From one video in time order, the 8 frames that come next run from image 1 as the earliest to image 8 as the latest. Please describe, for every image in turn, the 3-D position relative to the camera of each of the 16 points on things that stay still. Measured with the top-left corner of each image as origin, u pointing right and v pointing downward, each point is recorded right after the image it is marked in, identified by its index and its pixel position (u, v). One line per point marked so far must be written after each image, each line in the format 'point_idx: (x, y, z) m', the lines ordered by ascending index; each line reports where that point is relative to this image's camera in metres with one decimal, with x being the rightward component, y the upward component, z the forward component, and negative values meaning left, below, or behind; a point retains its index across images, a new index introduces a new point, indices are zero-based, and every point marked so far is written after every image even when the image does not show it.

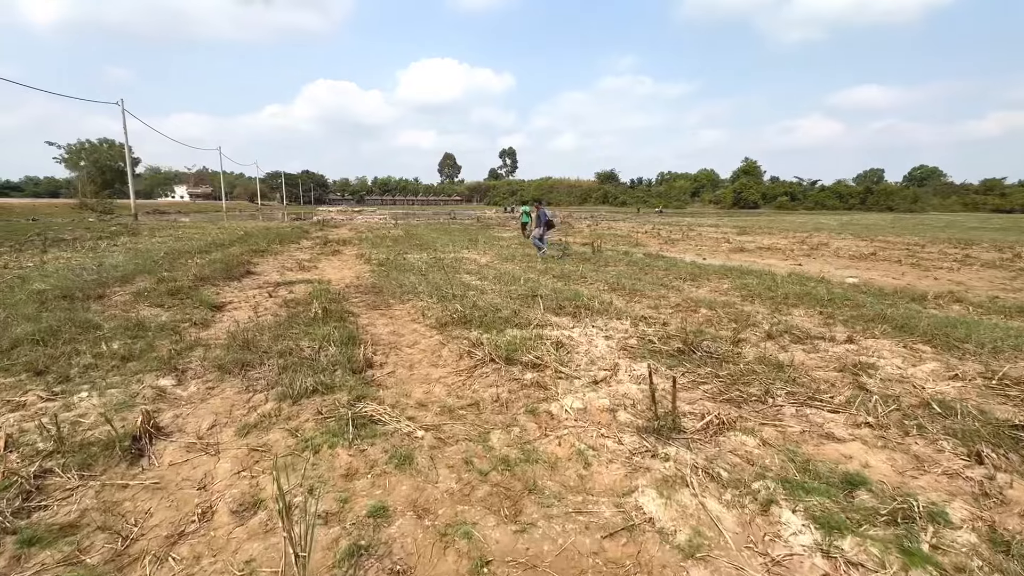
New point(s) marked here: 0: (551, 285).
0: (+0.7, 0.0, +8.8) m
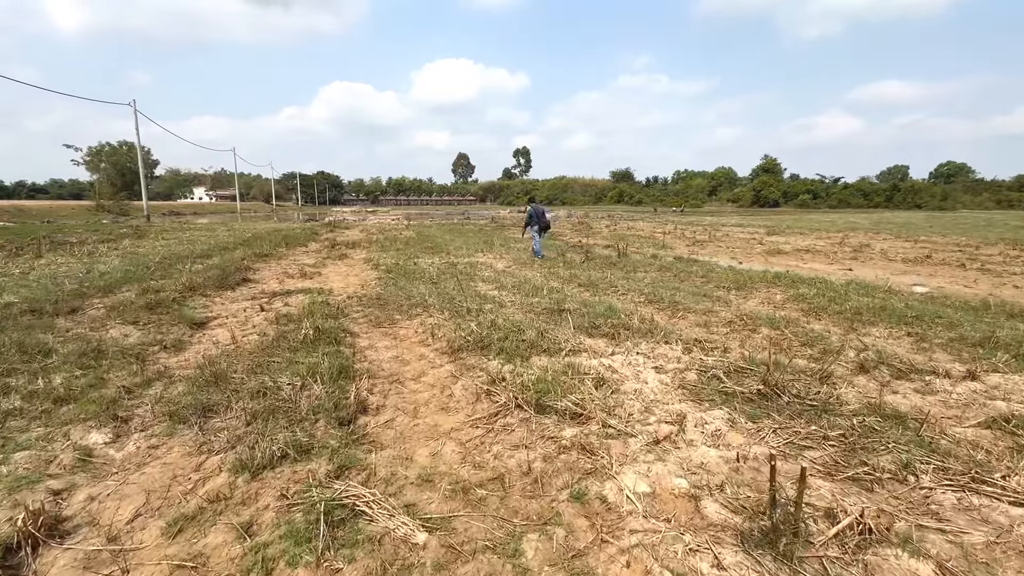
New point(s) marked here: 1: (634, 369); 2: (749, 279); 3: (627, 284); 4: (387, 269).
0: (+1.1, -0.2, +7.7) m
1: (+1.2, -0.8, +4.6) m
2: (+4.8, +0.2, +9.7) m
3: (+2.2, +0.1, +9.0) m
4: (-2.9, +0.4, +11.0) m
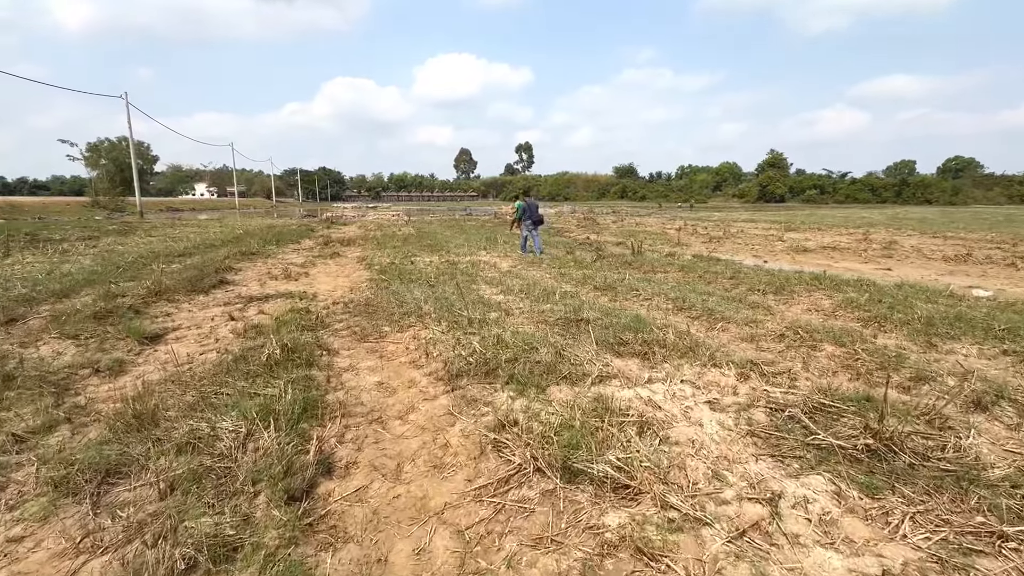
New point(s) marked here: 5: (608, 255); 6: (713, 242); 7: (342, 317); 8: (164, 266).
0: (+1.2, -0.2, +6.7) m
1: (+1.3, -0.9, +3.5) m
2: (+5.0, +0.1, +8.6) m
3: (+2.3, 0.0, +8.0) m
4: (-2.8, +0.4, +10.0) m
5: (+2.6, +0.9, +12.6) m
6: (+7.0, +1.6, +16.6) m
7: (-2.2, -0.4, +6.2) m
8: (-7.4, +0.4, +10.1) m
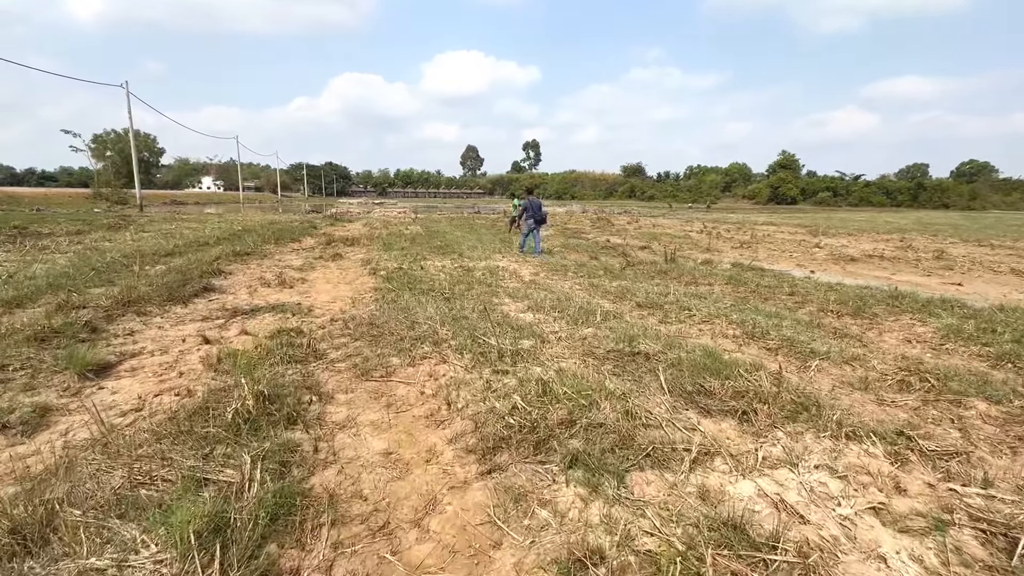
0: (+1.6, -0.5, +5.5) m
1: (+1.6, -1.1, +2.4) m
2: (+5.4, -0.2, +7.4) m
3: (+2.7, -0.2, +6.8) m
4: (-2.3, +0.2, +8.9) m
5: (+3.0, +0.6, +11.4) m
6: (+7.5, +1.3, +15.4) m
7: (-1.8, -0.6, +5.1) m
8: (-7.0, +0.3, +9.0) m
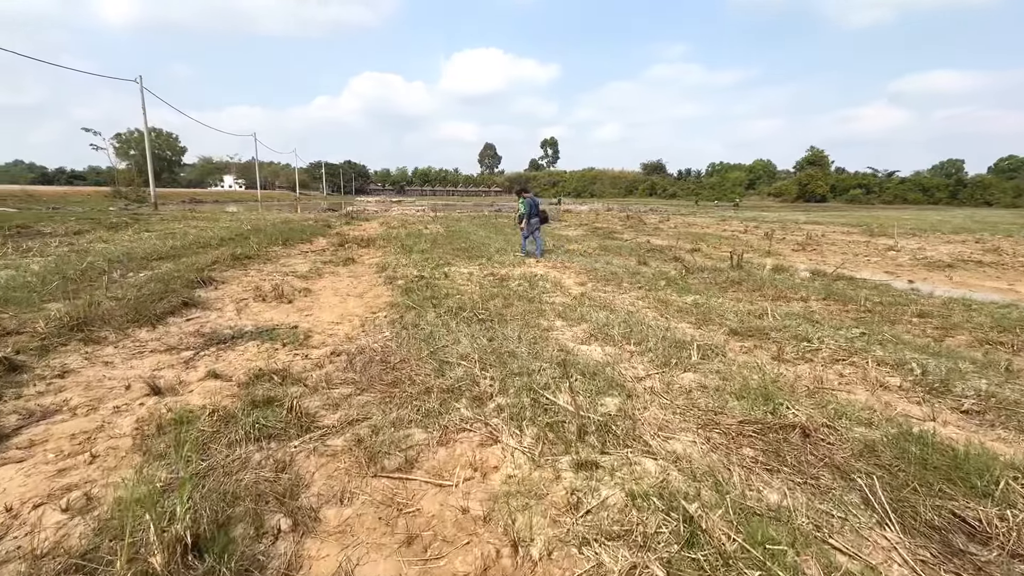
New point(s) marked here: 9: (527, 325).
0: (+2.1, -0.7, +3.9) m
1: (+2.1, -1.4, +0.7) m
2: (+6.0, -0.4, +5.7) m
3: (+3.3, -0.5, +5.1) m
4: (-1.7, 0.0, +7.4) m
5: (+3.8, +0.4, +9.8) m
6: (+8.4, +1.1, +13.5) m
7: (-1.3, -0.8, +3.5) m
8: (-6.3, +0.2, +7.6) m
9: (+0.2, -0.4, +5.2) m
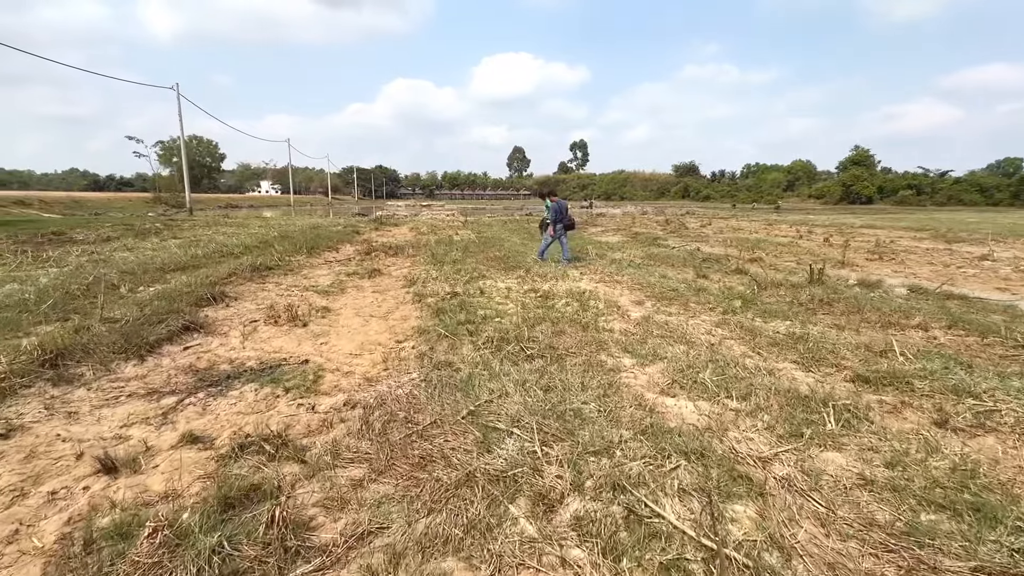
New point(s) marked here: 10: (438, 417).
0: (+2.6, -1.0, +2.7) m
1: (+2.3, -1.6, -0.5) m
2: (+6.5, -0.7, +4.2) m
3: (+3.8, -0.8, +3.9) m
4: (-1.0, -0.3, +6.4) m
5: (+4.6, +0.1, +8.4) m
6: (+9.4, +0.7, +11.9) m
7: (-0.9, -1.1, +2.5) m
8: (-5.6, -0.1, +6.9) m
9: (+0.7, -0.7, +4.2) m
10: (-0.5, -0.9, +3.2) m
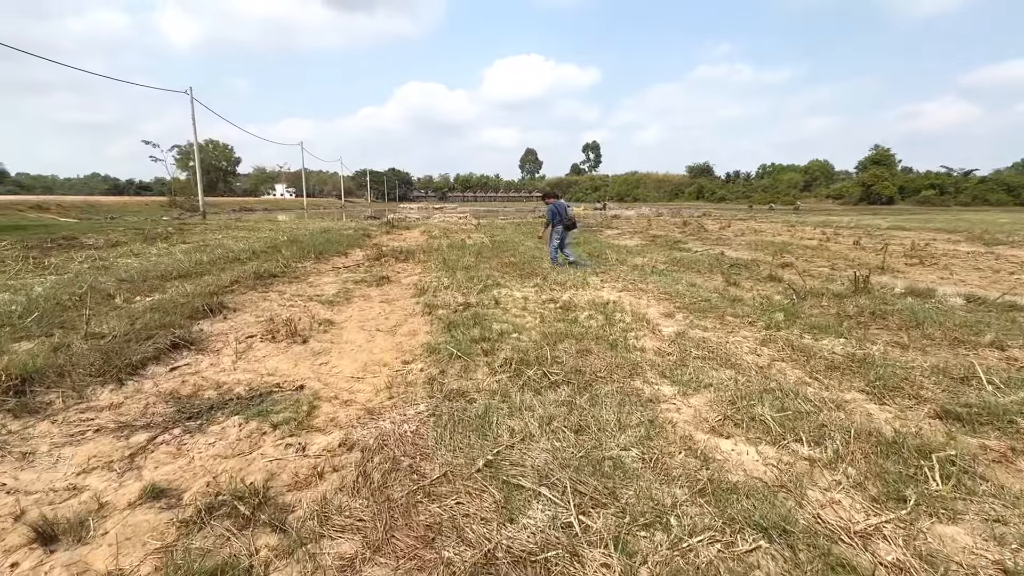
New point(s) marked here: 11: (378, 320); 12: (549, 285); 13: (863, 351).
0: (+2.7, -1.1, +2.0) m
1: (+2.4, -1.8, -1.1) m
2: (+6.7, -0.9, +3.5) m
3: (+4.0, -0.9, +3.2) m
4: (-0.8, -0.4, +5.9) m
5: (+4.9, -0.1, +7.8) m
6: (+9.8, +0.5, +11.1) m
7: (-0.7, -1.2, +2.0) m
8: (-5.4, -0.2, +6.5) m
9: (+0.8, -0.8, +3.6) m
10: (-0.4, -1.0, +2.7) m
11: (-1.8, -0.4, +6.3) m
12: (+0.6, +0.1, +8.2) m
13: (+3.5, -0.6, +4.7) m
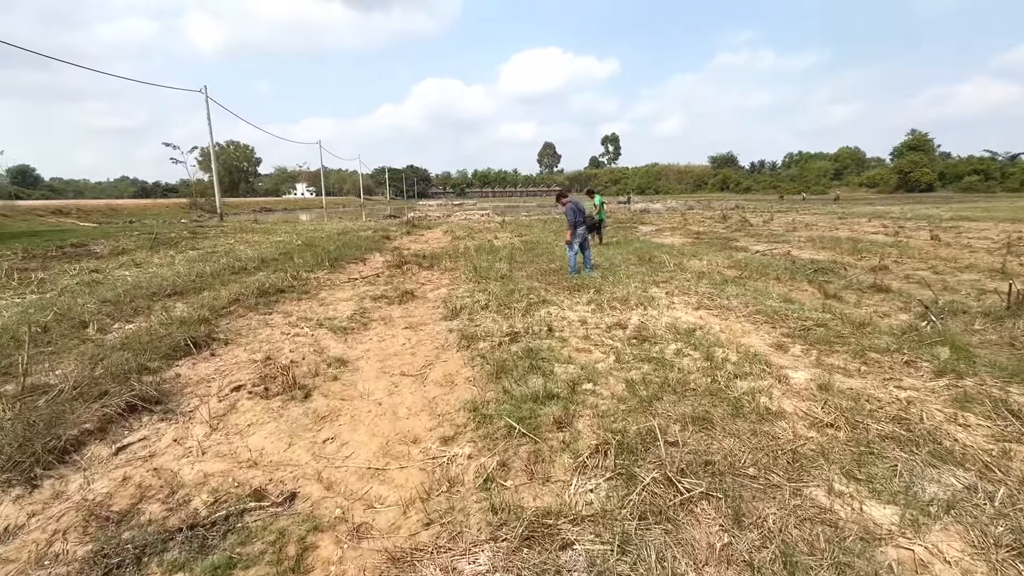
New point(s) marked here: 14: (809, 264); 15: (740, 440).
0: (+3.2, -1.4, +0.5) m
1: (+2.7, -2.1, -2.6) m
2: (+7.2, -1.1, +1.8) m
3: (+4.5, -1.2, +1.6) m
4: (-0.2, -0.7, +4.4) m
5: (+5.6, -0.3, +6.1) m
6: (+10.6, +0.4, +9.3) m
7: (-0.2, -1.5, +0.6) m
8: (-4.7, -0.6, +5.2) m
9: (+1.4, -1.1, +2.1) m
10: (+0.2, -1.3, +1.2) m
11: (-1.1, -0.7, +4.9) m
12: (+1.3, -0.2, +6.7) m
13: (+4.1, -0.9, +3.1) m
14: (+6.3, +0.5, +10.0) m
15: (+1.5, -0.9, +3.0) m
